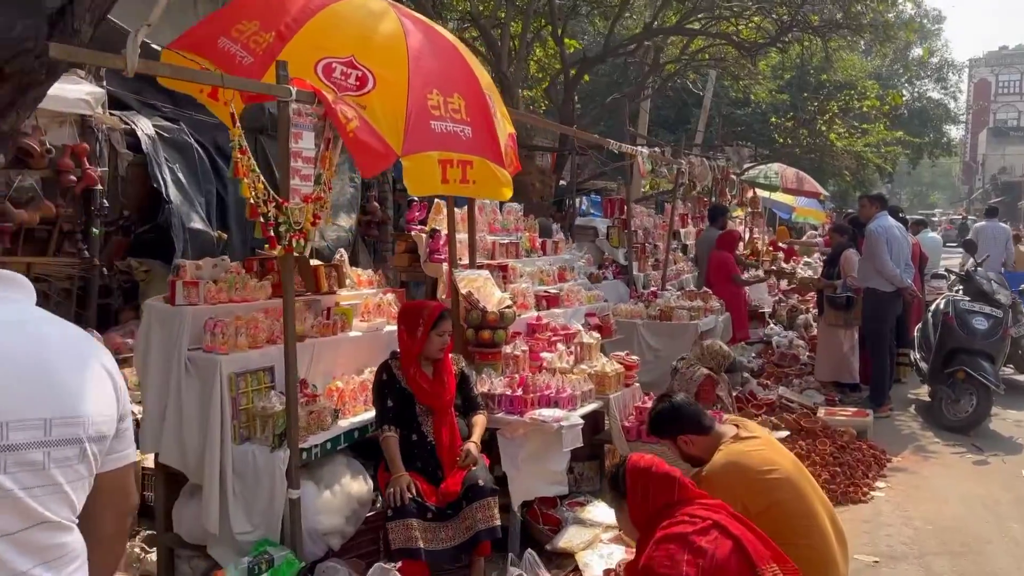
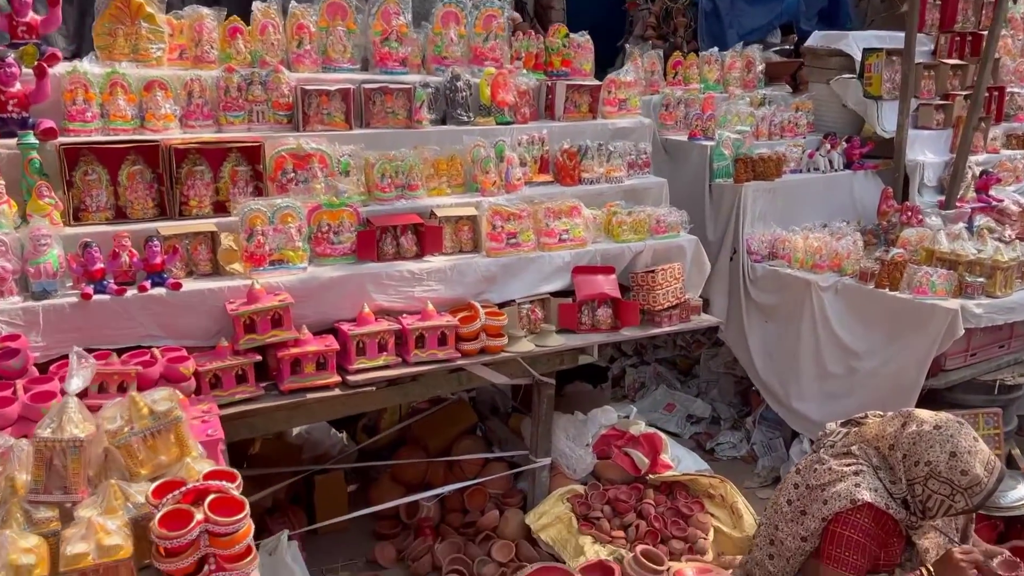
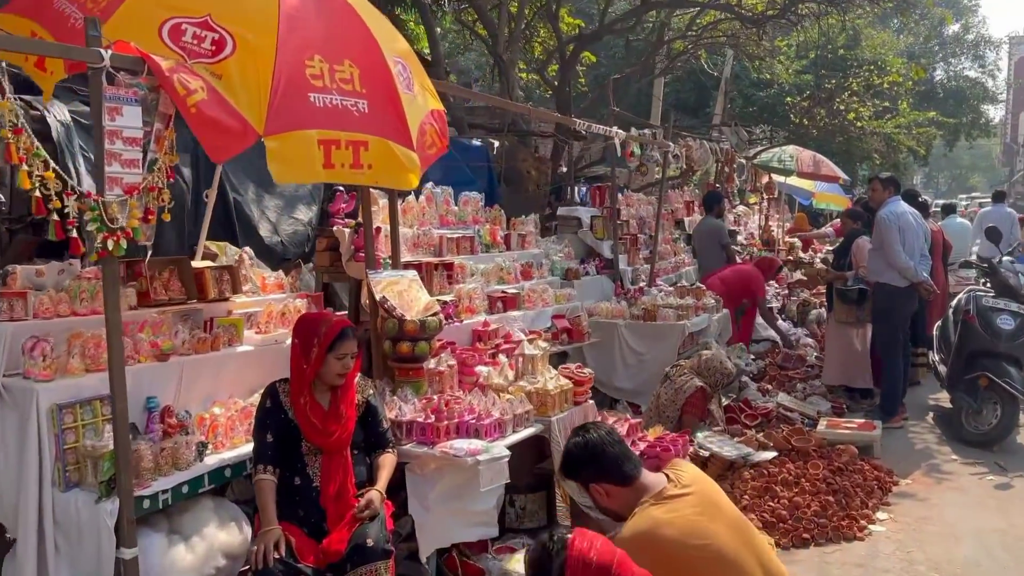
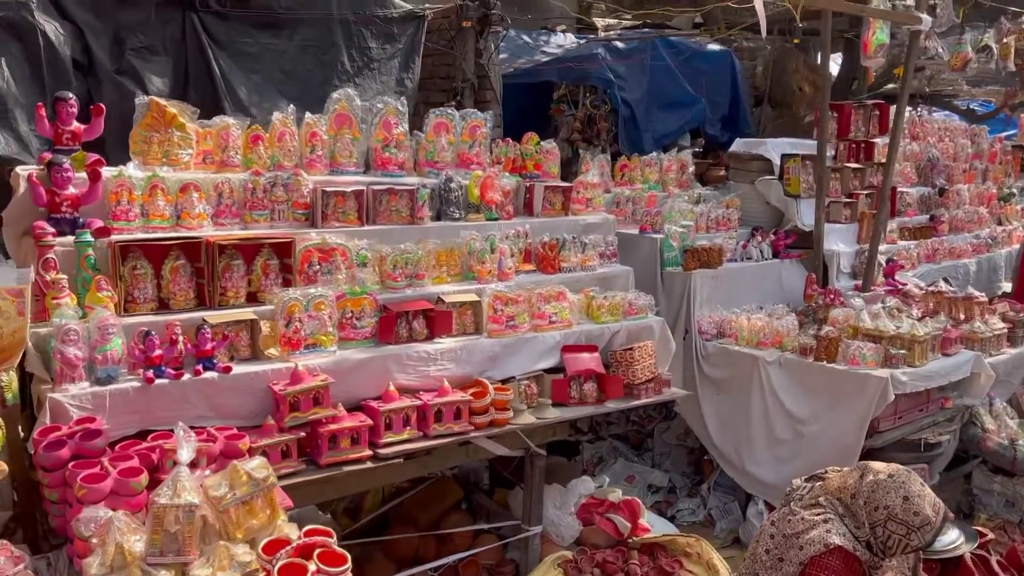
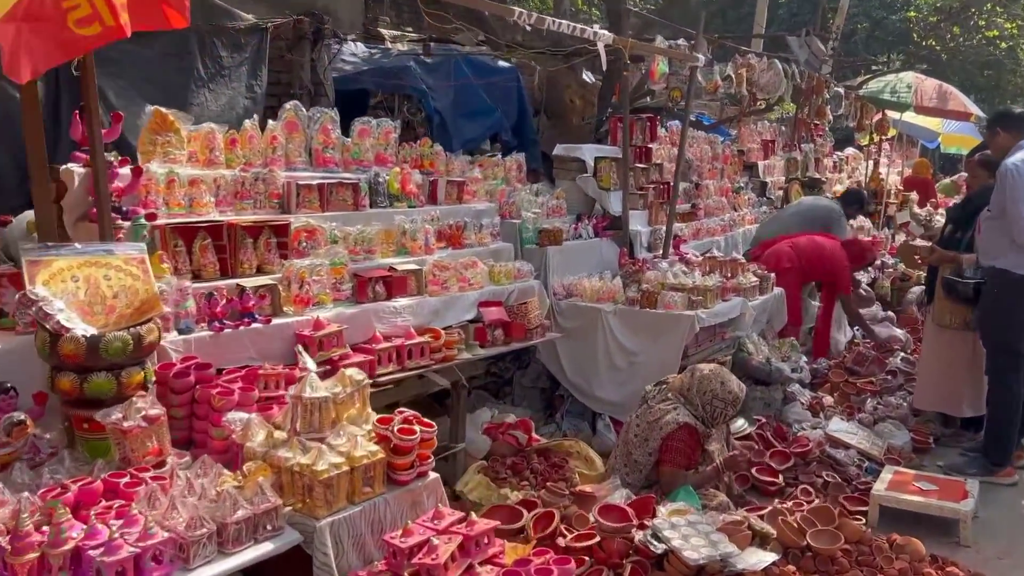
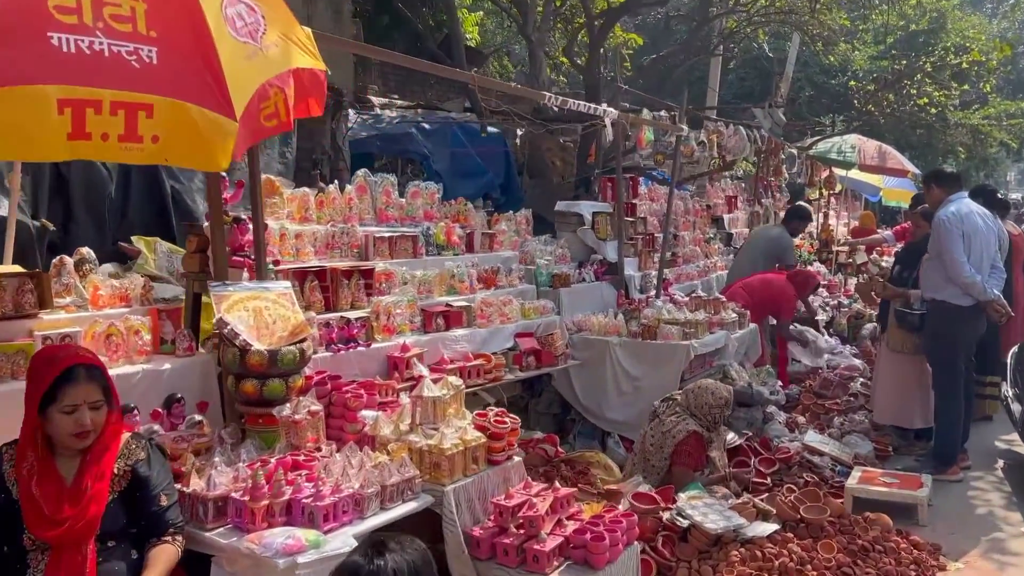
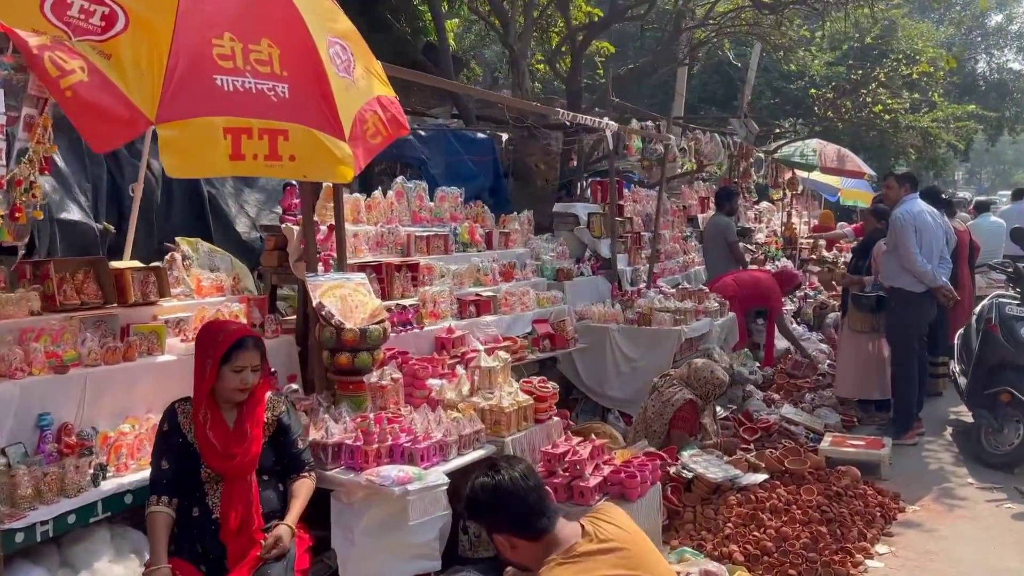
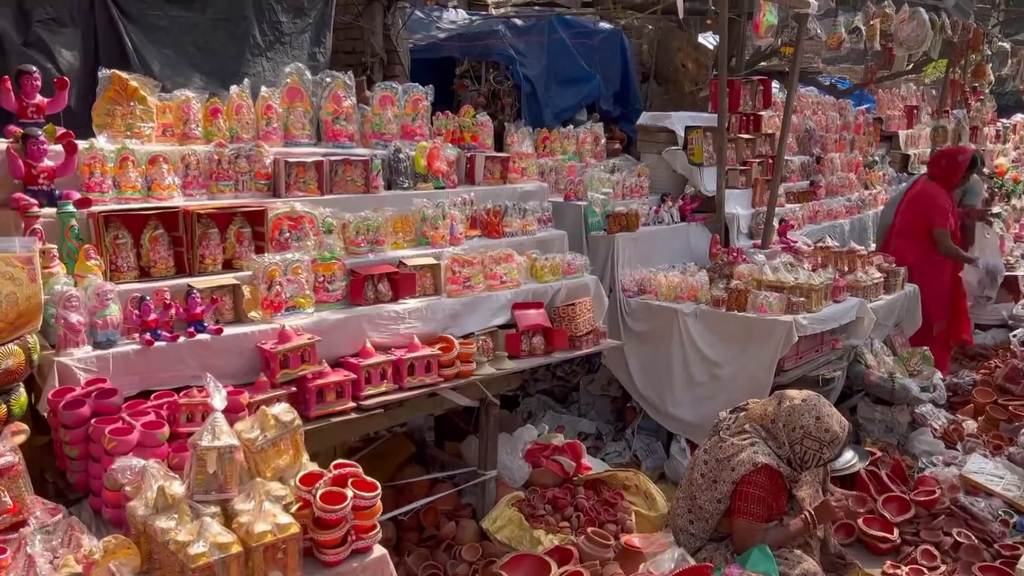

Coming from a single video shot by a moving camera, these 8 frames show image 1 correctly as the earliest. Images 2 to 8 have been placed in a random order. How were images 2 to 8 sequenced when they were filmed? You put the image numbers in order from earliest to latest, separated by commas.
3, 7, 6, 5, 8, 4, 2
